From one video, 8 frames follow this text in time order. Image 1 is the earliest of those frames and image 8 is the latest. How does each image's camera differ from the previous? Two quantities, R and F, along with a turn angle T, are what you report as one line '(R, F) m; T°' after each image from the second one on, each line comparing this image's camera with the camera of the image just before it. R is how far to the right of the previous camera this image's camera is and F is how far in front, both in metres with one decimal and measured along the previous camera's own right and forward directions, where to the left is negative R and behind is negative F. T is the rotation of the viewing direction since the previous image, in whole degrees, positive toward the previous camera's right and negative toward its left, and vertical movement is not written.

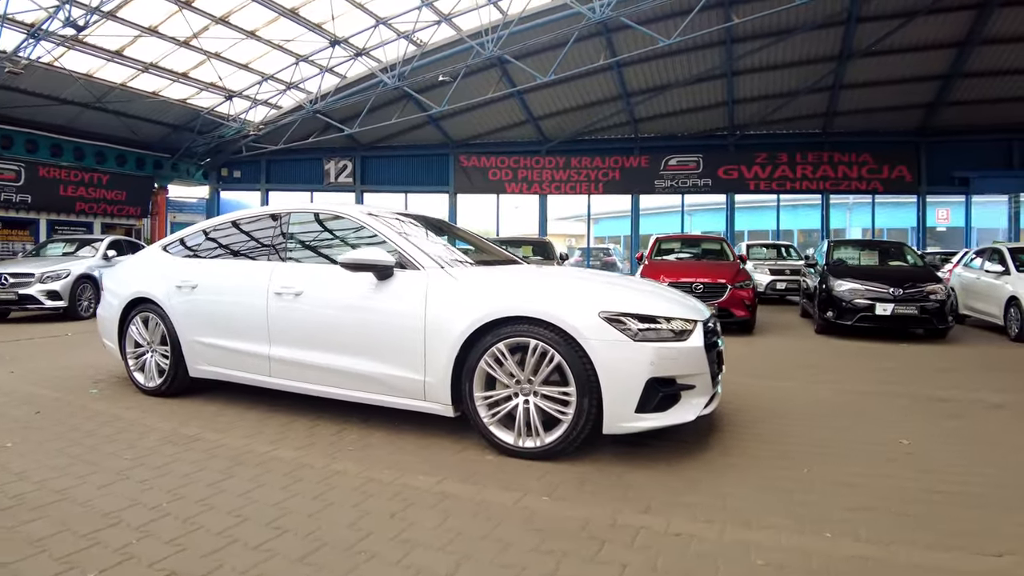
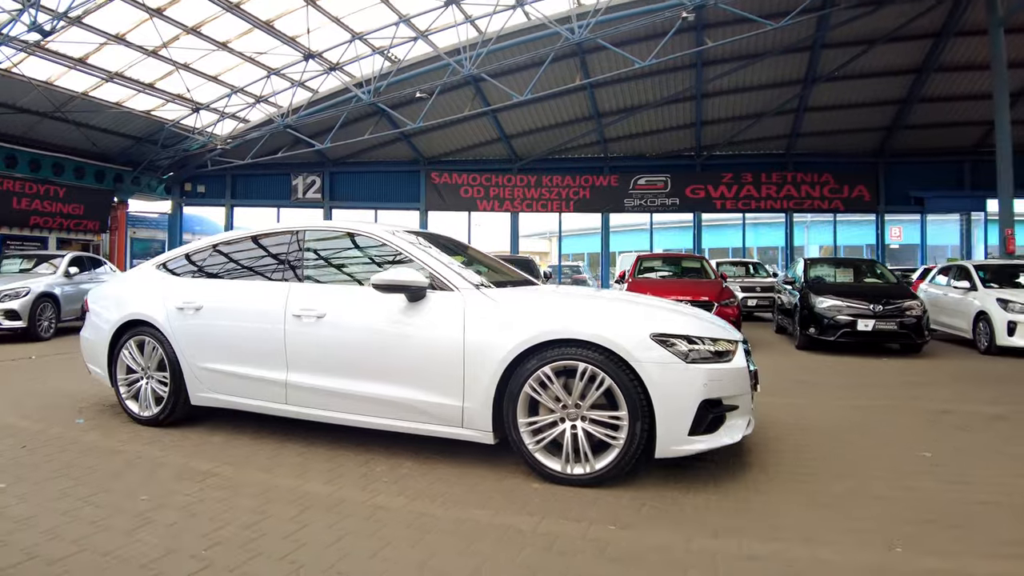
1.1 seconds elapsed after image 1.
(-0.5, +0.1) m; +4°
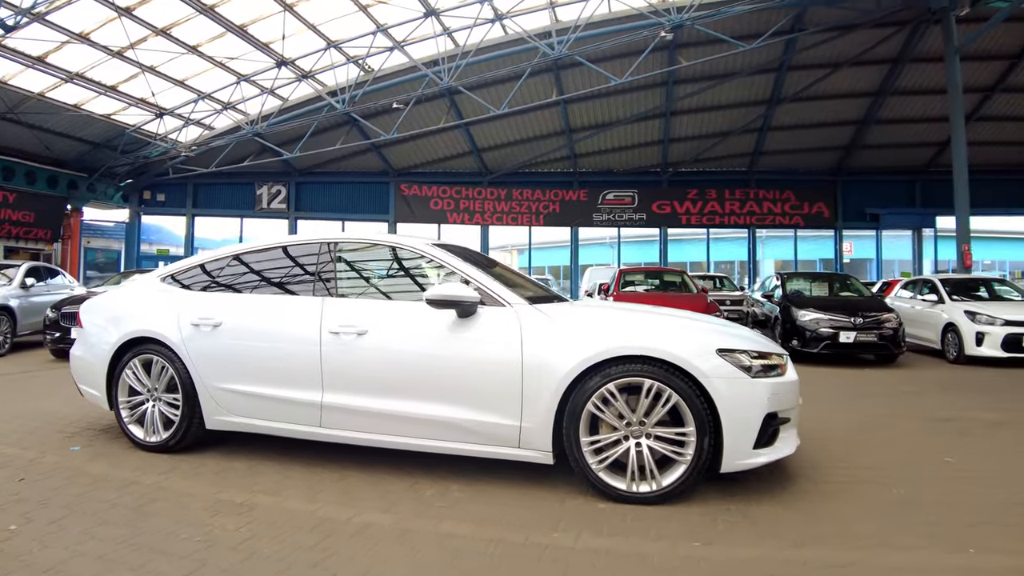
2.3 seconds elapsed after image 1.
(-0.6, +0.1) m; +5°
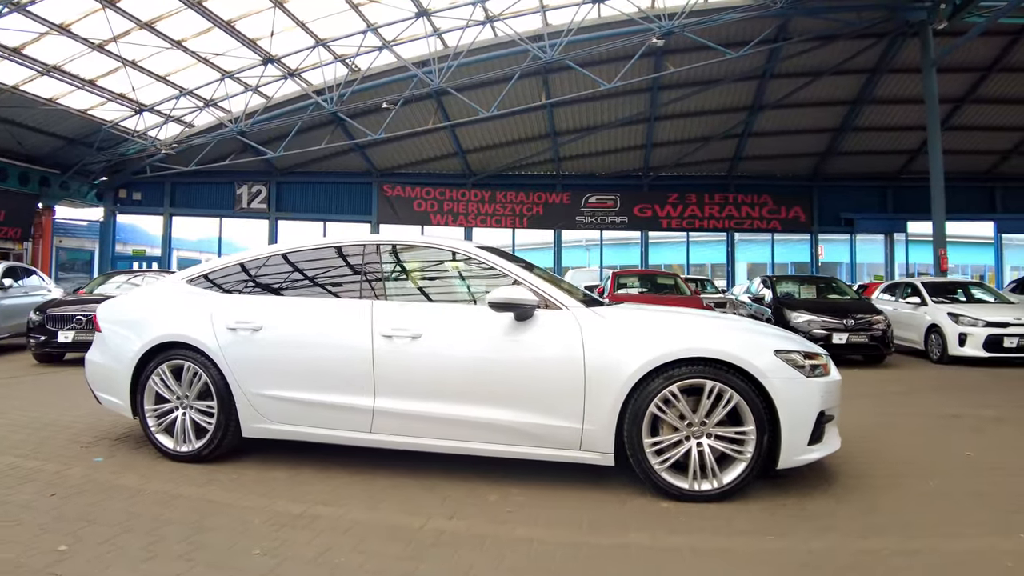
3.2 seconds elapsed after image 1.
(-0.5, 0.0) m; +3°
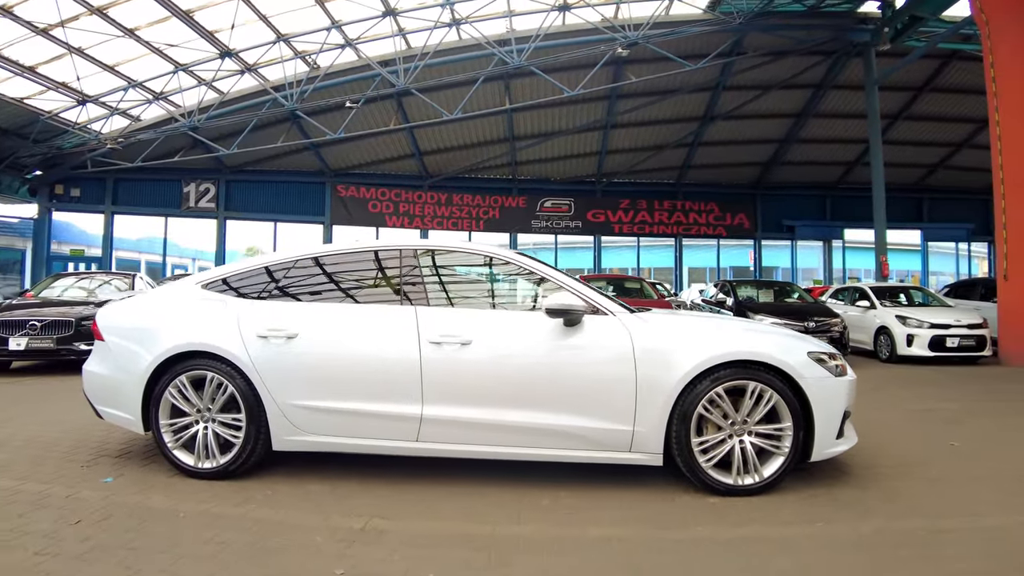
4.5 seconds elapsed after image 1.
(-0.6, 0.0) m; +6°
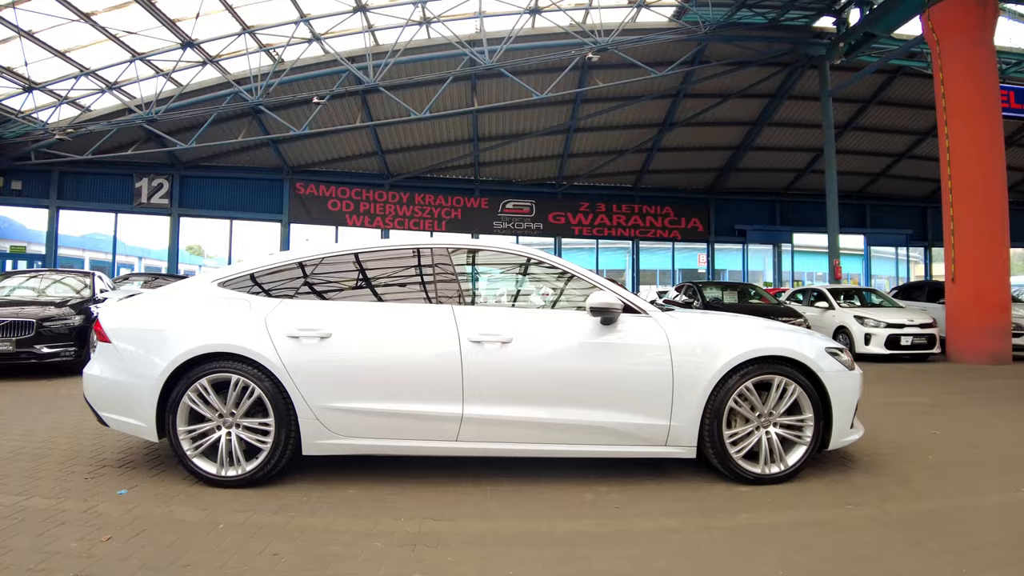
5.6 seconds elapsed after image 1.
(-0.5, 0.0) m; +5°
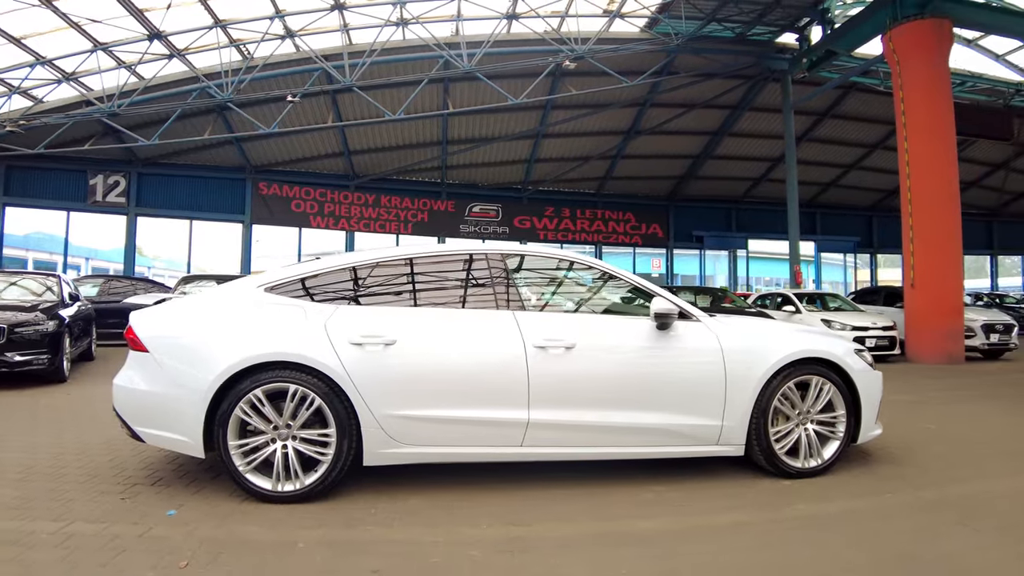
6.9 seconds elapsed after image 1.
(-0.6, 0.0) m; +5°
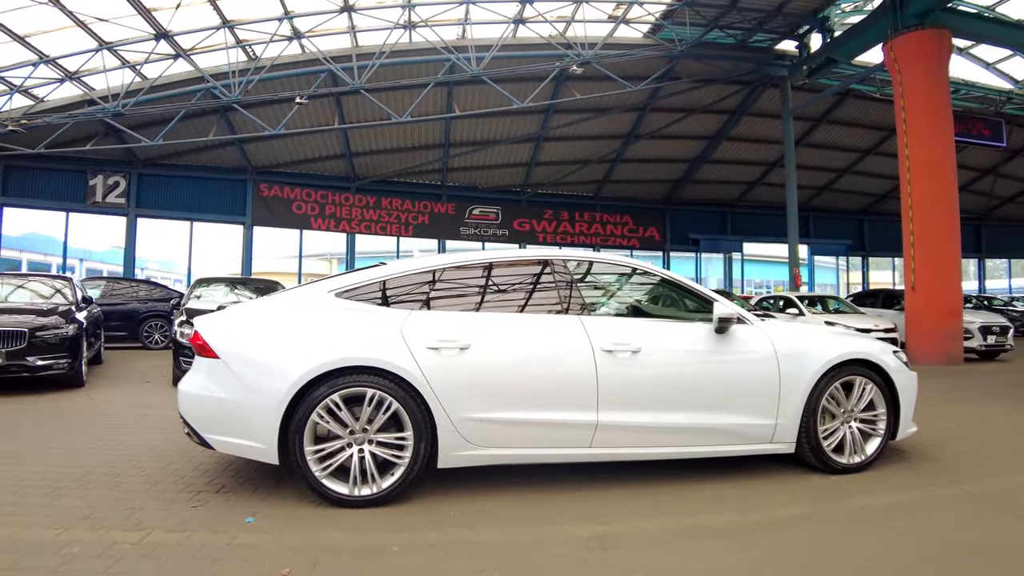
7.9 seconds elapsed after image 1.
(-0.5, -0.1) m; +1°
